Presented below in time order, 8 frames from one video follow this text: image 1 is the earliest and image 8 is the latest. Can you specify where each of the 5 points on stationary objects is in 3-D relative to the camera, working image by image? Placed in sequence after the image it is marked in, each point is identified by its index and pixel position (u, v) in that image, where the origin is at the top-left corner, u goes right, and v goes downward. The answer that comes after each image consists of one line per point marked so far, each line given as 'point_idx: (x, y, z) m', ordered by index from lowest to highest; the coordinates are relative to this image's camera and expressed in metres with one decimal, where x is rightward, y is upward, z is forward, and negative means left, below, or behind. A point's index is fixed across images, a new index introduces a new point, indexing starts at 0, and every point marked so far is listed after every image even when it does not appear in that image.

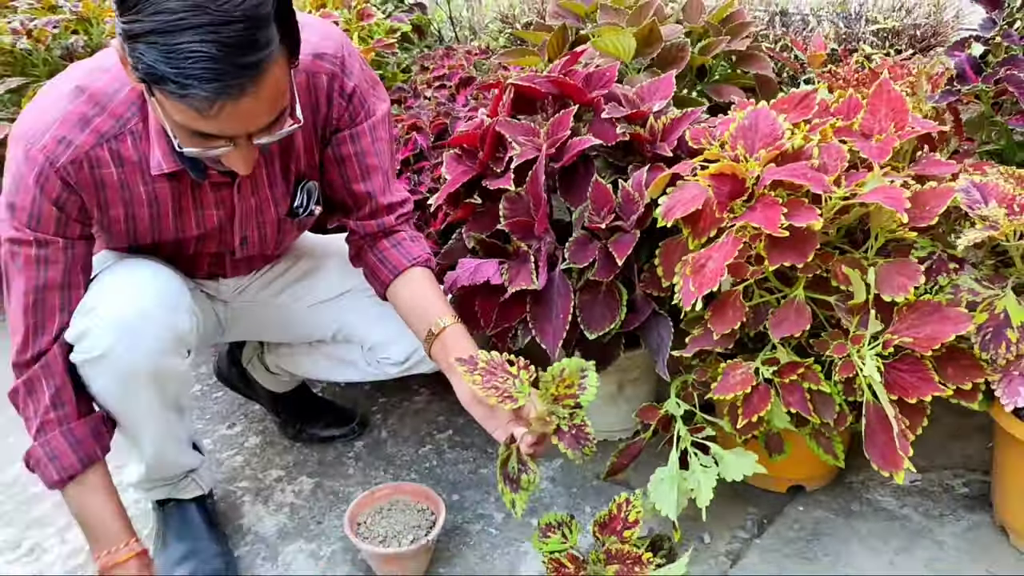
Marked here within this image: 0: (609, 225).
0: (+0.2, +0.1, +1.4) m
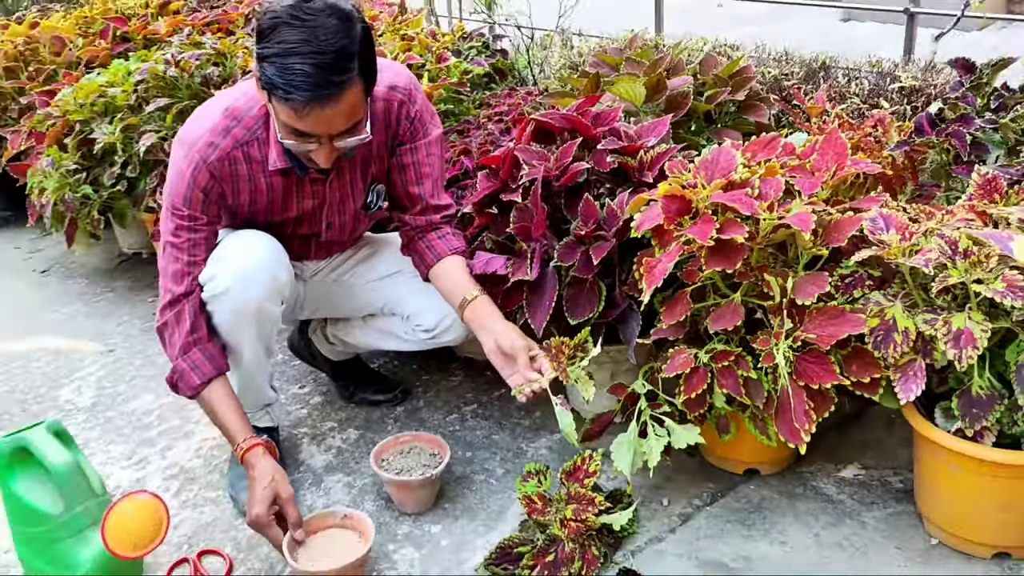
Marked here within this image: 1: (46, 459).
0: (+0.2, +0.1, +1.7) m
1: (-0.8, -0.3, +1.5) m
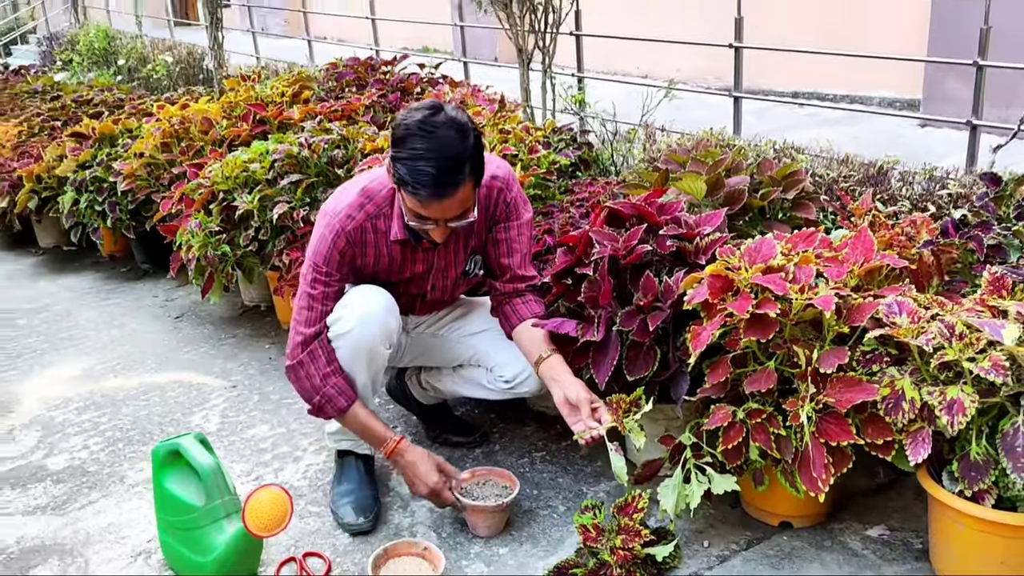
0: (+0.3, 0.0, +2.0) m
1: (-0.7, -0.4, +1.9) m
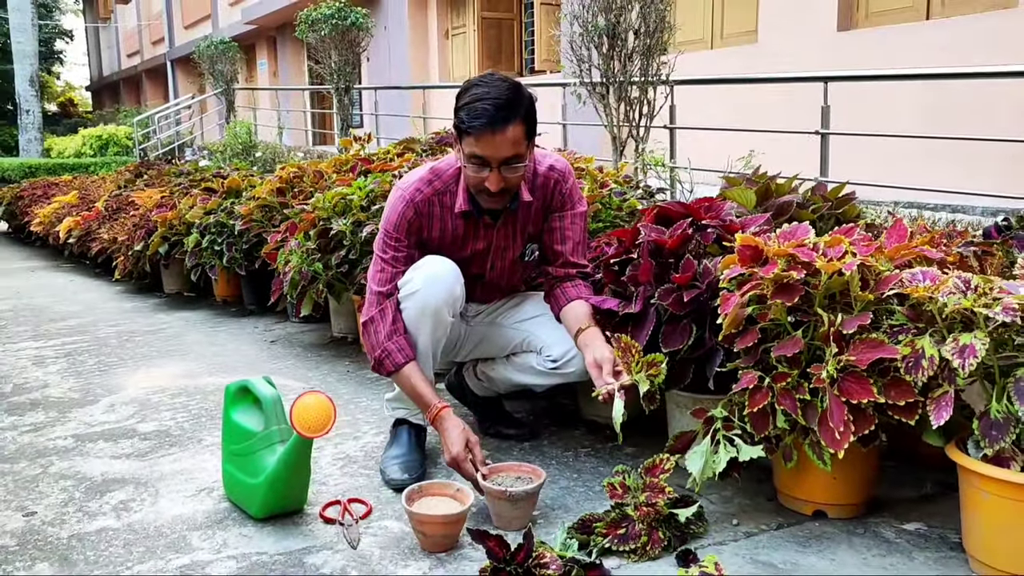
0: (+0.4, 0.0, +2.2) m
1: (-0.6, -0.3, +2.1) m
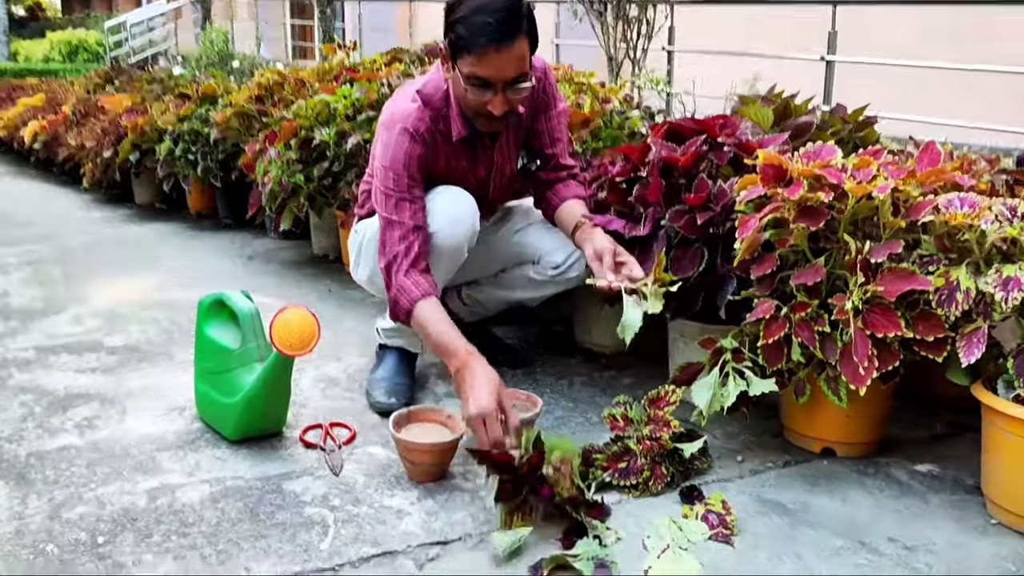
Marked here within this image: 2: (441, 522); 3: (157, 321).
0: (+0.4, +0.2, +2.0) m
1: (-0.6, 0.0, +2.0) m
2: (-0.1, -0.5, +1.7) m
3: (-1.2, -0.1, +2.9) m
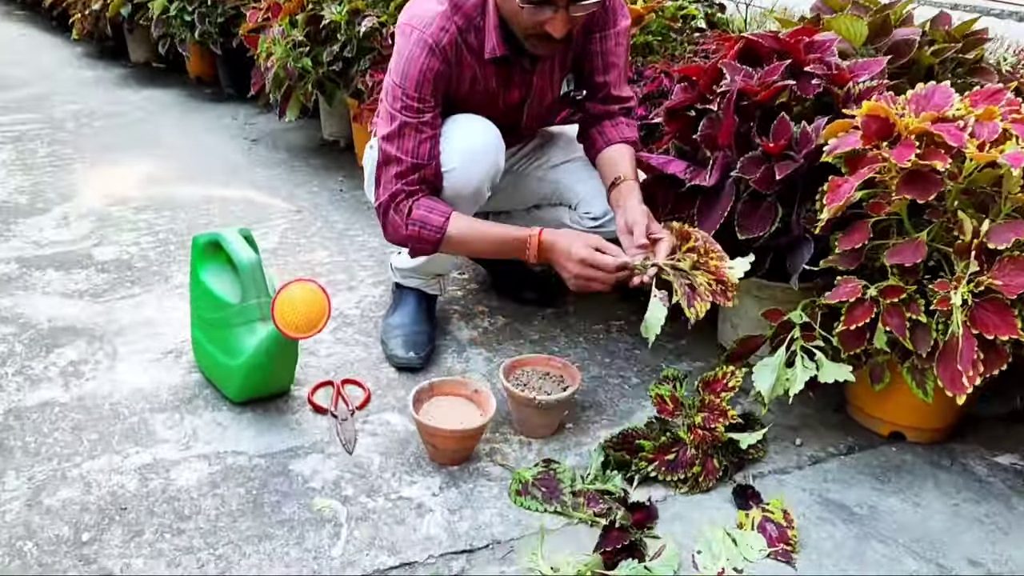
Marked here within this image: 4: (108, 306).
0: (+0.5, +0.3, +1.7) m
1: (-0.6, +0.1, +1.7) m
2: (-0.1, -0.4, +1.5) m
3: (-1.1, +0.2, +2.6) m
4: (-1.0, 0.0, +2.1) m
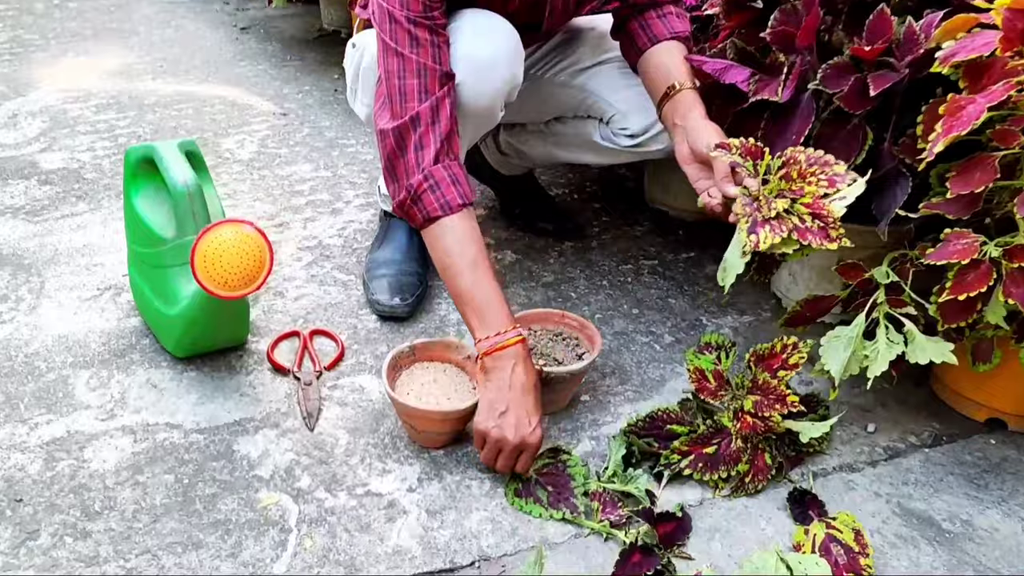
0: (+0.5, +0.3, +1.3) m
1: (-0.5, +0.2, +1.3) m
2: (-0.1, -0.3, +1.2) m
3: (-1.1, +0.4, +2.3) m
4: (-1.0, +0.1, +1.8) m
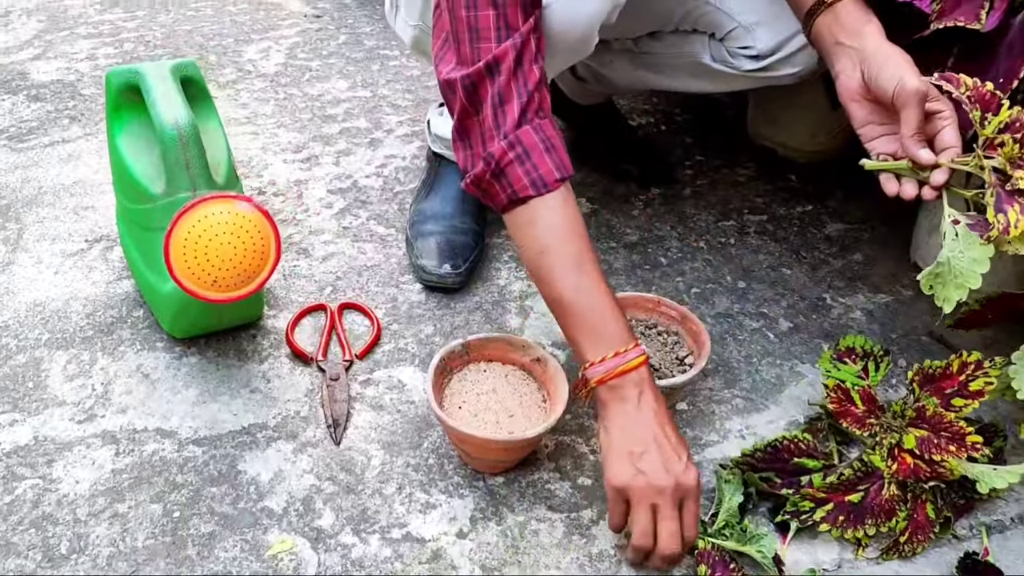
0: (+0.7, +0.3, +0.9) m
1: (-0.4, +0.2, +1.0) m
2: (0.0, -0.3, +0.9) m
3: (-0.9, +0.6, +1.9) m
4: (-0.9, +0.2, +1.5) m
